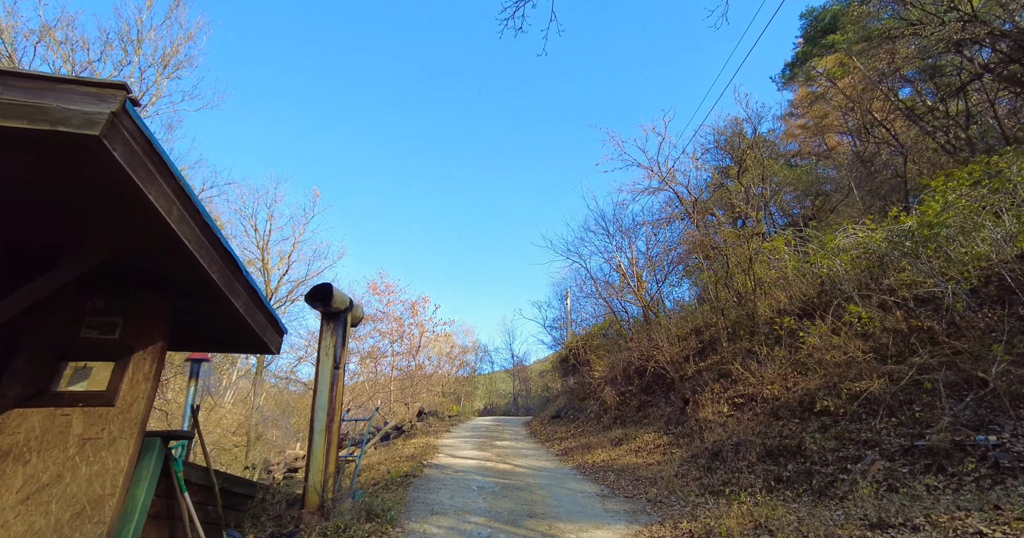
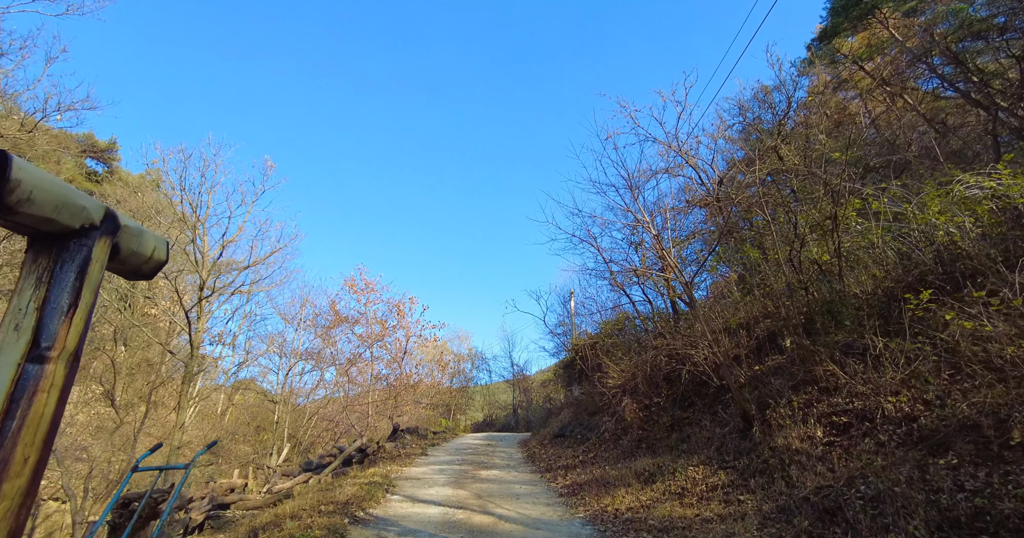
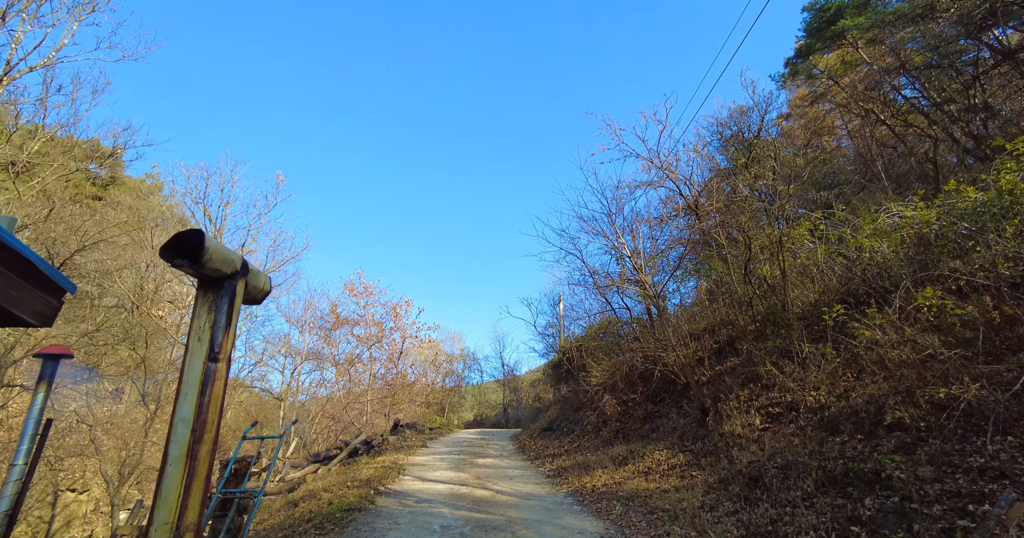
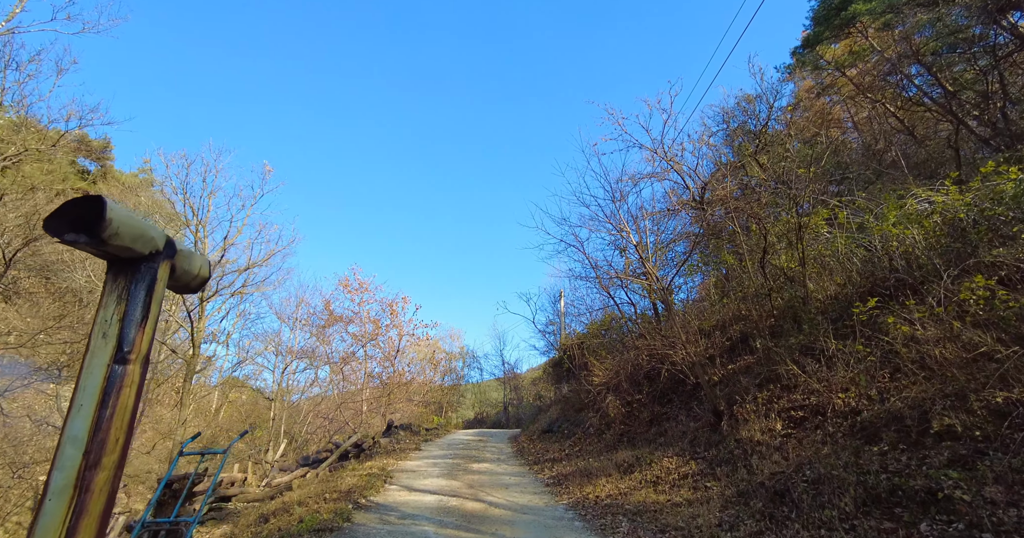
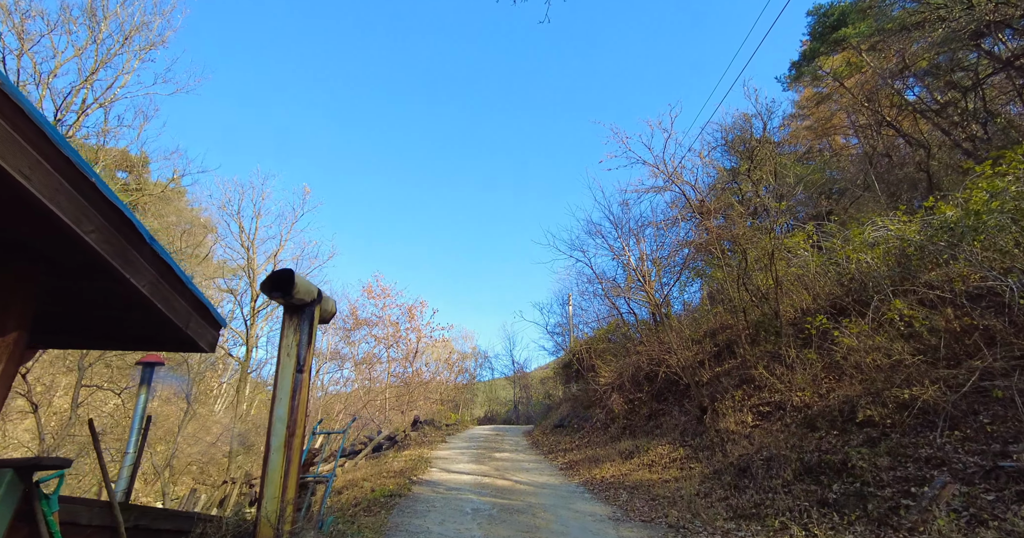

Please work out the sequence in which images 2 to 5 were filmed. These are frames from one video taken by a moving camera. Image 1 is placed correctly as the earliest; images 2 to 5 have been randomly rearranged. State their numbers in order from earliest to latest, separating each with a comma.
5, 3, 4, 2
